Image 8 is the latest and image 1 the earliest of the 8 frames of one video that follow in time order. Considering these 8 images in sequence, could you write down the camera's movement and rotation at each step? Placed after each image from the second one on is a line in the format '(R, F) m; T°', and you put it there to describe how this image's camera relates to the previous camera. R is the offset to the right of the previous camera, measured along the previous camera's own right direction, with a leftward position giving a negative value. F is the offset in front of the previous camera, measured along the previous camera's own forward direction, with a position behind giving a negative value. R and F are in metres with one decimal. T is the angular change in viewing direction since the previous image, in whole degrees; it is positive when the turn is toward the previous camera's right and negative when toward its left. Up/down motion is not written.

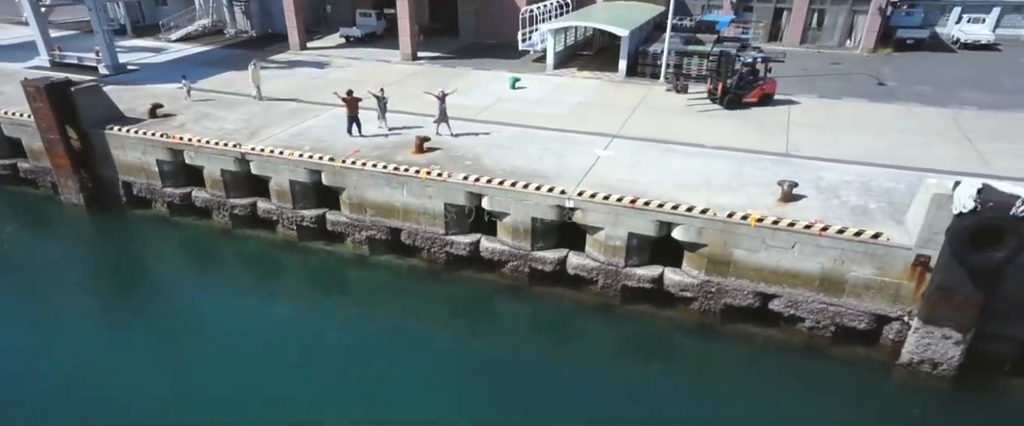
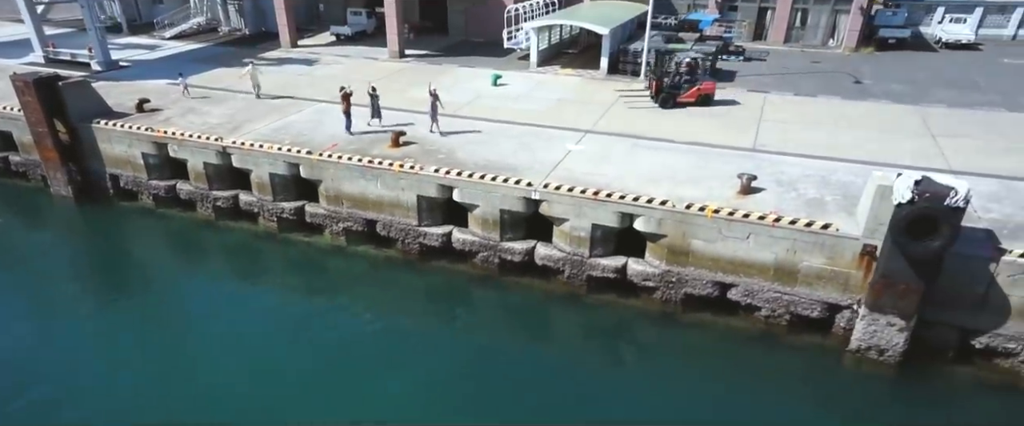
(+0.8, -0.4) m; 0°
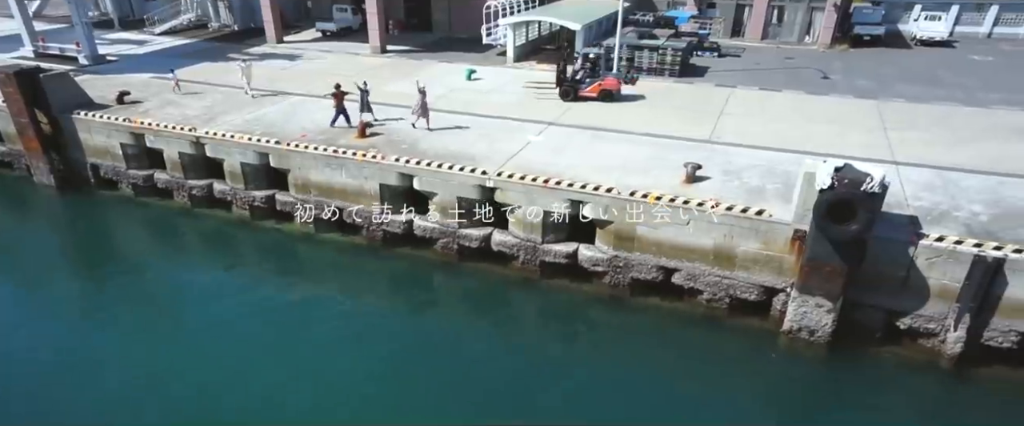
(+1.1, -0.6) m; 0°
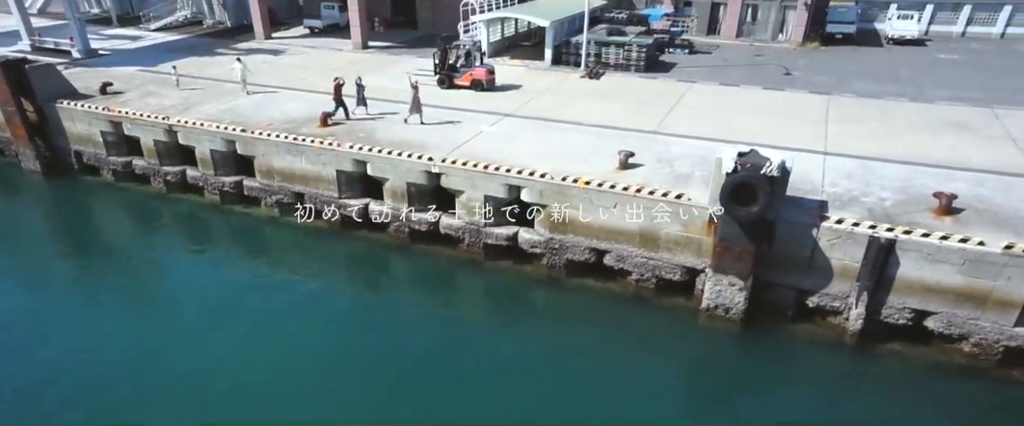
(+1.7, -0.8) m; -1°
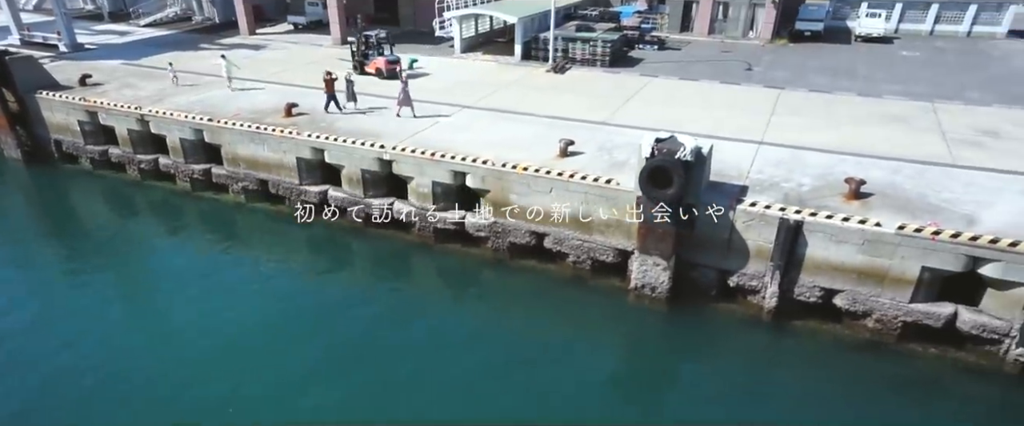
(+1.5, -0.8) m; 0°
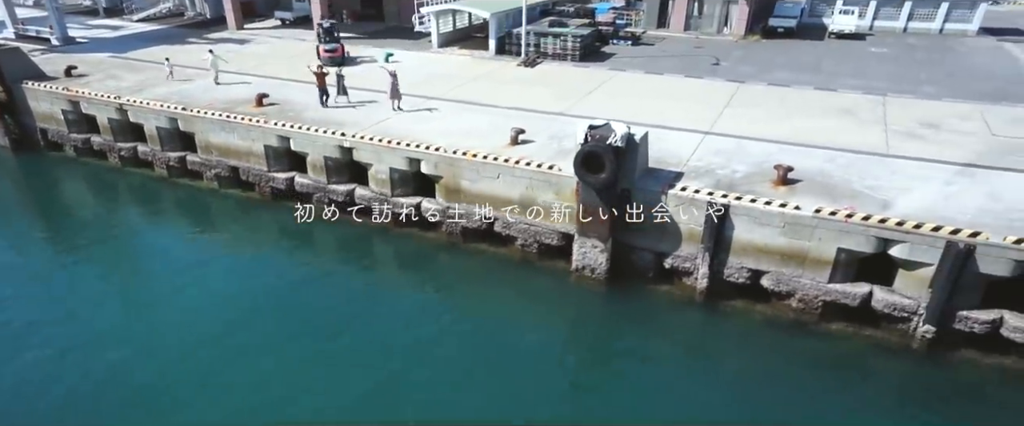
(+1.4, -0.7) m; -1°
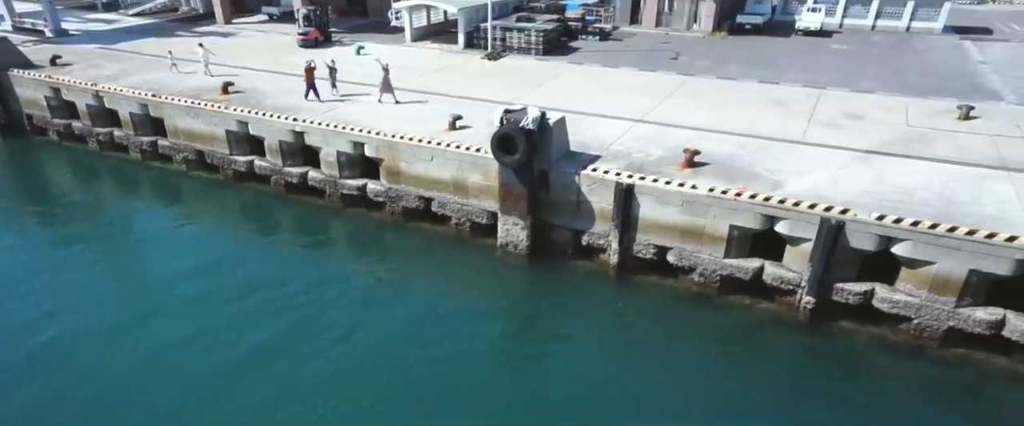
(+2.1, -1.0) m; -1°
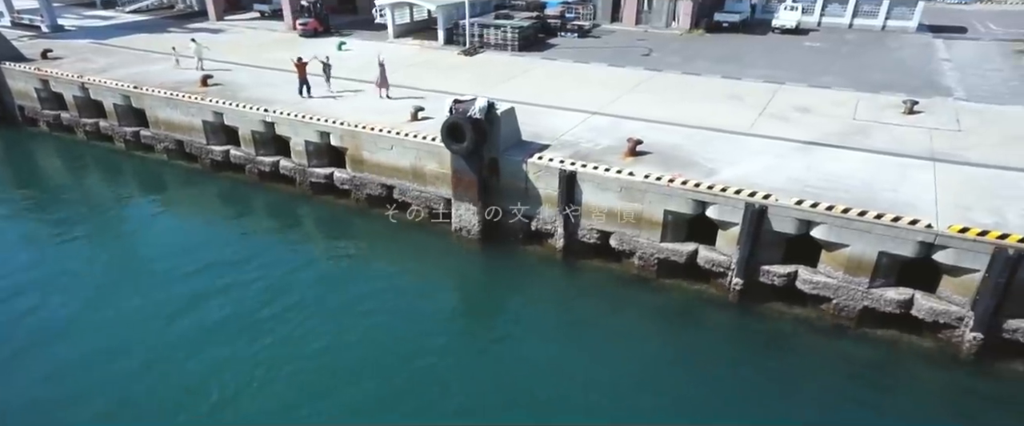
(+1.4, -0.7) m; -1°
